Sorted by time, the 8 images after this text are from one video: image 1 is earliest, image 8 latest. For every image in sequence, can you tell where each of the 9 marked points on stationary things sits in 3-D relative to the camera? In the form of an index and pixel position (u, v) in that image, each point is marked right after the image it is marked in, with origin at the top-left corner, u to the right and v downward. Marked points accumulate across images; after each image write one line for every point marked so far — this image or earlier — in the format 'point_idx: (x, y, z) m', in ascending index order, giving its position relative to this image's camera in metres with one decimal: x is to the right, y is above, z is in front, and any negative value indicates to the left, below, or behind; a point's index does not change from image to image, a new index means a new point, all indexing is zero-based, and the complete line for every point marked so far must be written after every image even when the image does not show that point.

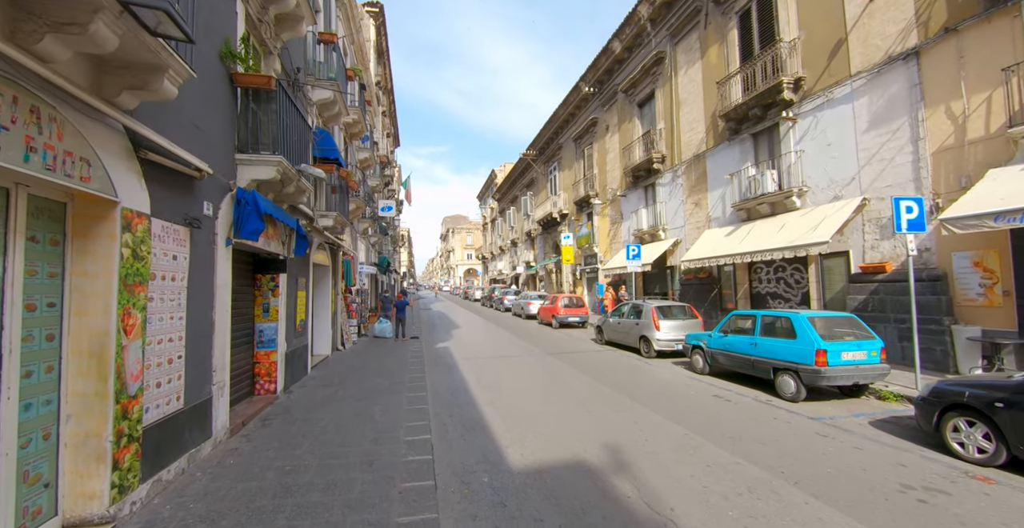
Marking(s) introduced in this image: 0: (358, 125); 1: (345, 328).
0: (-5.1, +4.6, +14.4) m
1: (-4.8, -1.9, +12.7) m
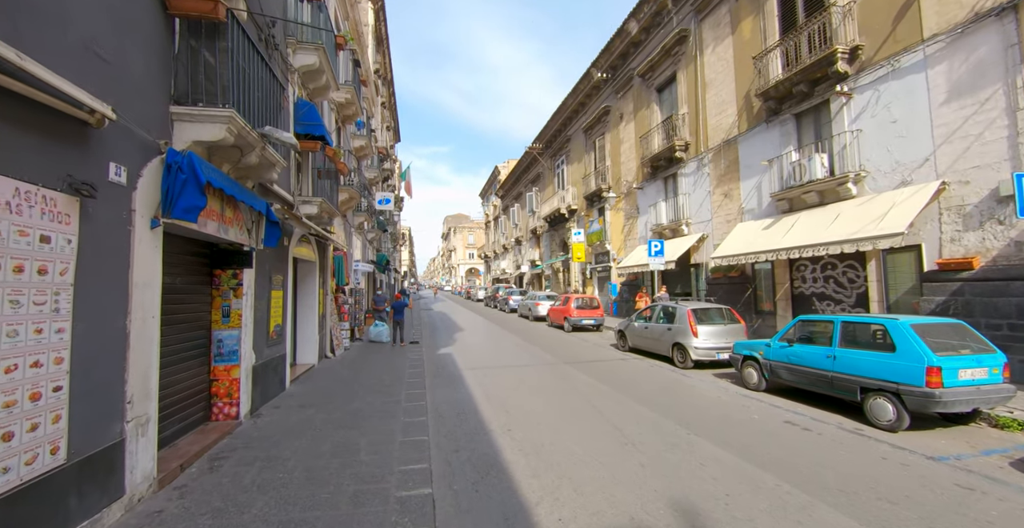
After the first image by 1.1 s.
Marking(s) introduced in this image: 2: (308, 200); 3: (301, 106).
0: (-4.8, +4.7, +13.0) m
1: (-4.5, -1.8, +11.2) m
2: (-3.8, +1.2, +8.2) m
3: (-4.1, +3.1, +8.5) m
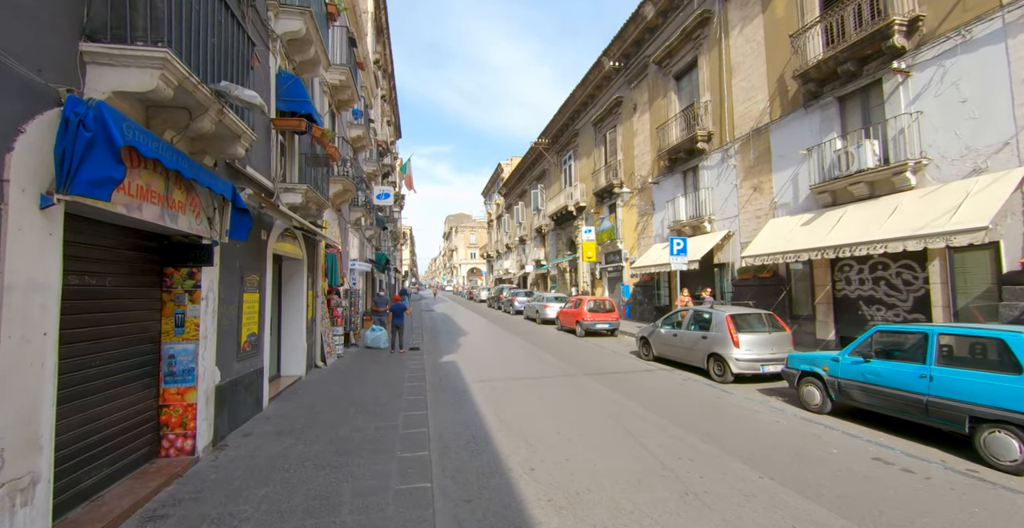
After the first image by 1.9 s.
0: (-4.5, +4.7, +11.8) m
1: (-4.2, -1.7, +10.1) m
2: (-3.5, +1.2, +7.0) m
3: (-3.8, +3.1, +7.3) m
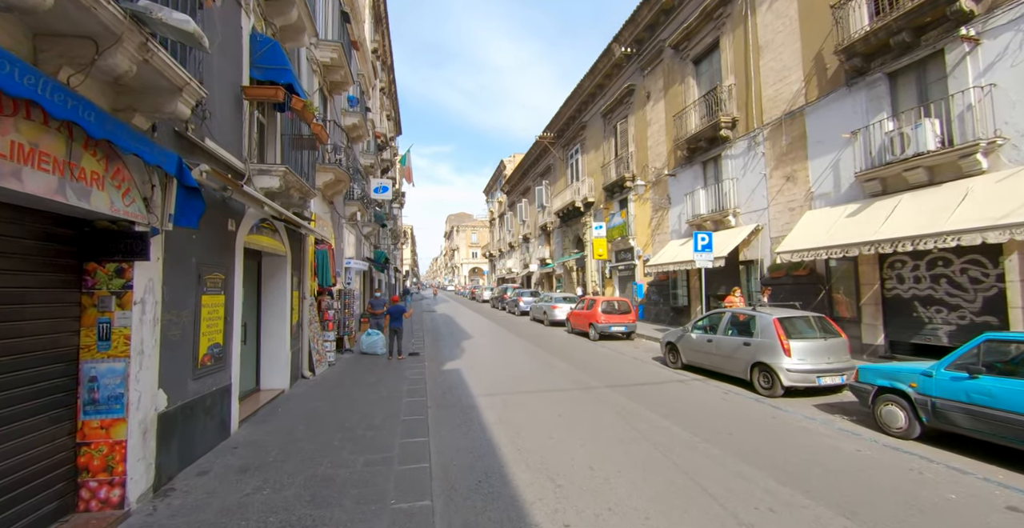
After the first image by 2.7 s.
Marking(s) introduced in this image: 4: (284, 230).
0: (-4.3, +4.7, +10.7) m
1: (-4.0, -1.7, +9.0) m
2: (-3.3, +1.3, +5.9) m
3: (-3.6, +3.1, +6.2) m
4: (-3.8, +0.6, +7.4) m
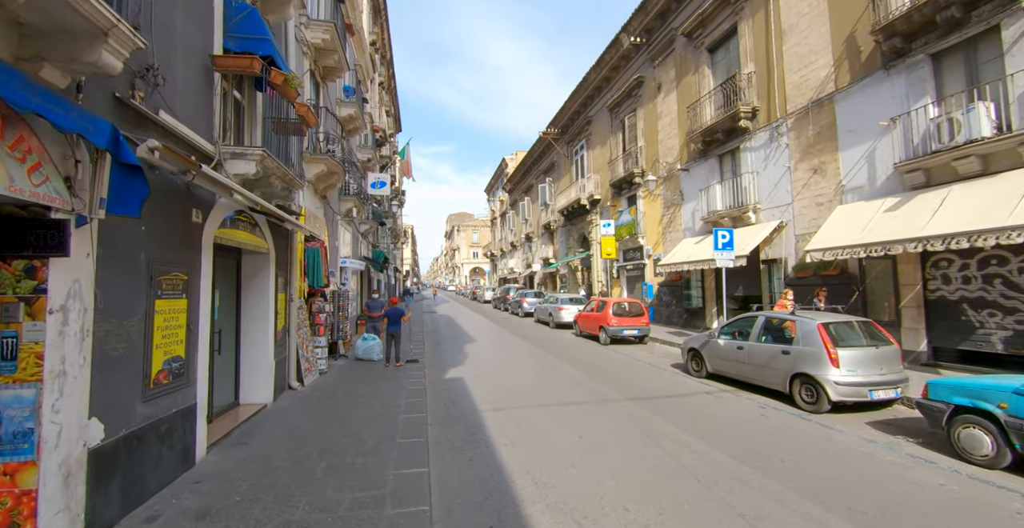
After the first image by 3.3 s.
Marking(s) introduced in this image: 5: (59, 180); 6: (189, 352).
0: (-4.1, +4.8, +9.9) m
1: (-3.8, -1.6, +8.2) m
2: (-3.2, +1.3, +5.1) m
3: (-3.4, +3.2, +5.4) m
4: (-3.7, +0.6, +6.6) m
5: (-2.9, +0.5, +2.8) m
6: (-3.3, -0.9, +4.4) m
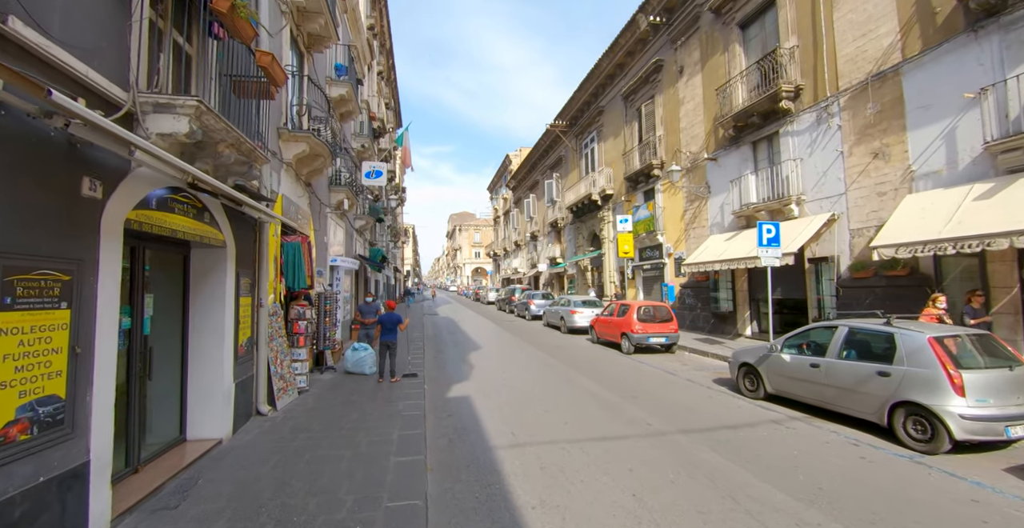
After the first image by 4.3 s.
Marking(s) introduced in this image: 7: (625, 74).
0: (-3.8, +4.8, +8.5) m
1: (-3.6, -1.6, +6.8) m
2: (-2.9, +1.3, +3.7) m
3: (-3.2, +3.2, +4.0) m
4: (-3.4, +0.6, +5.2) m
5: (-2.7, +0.6, +1.4) m
6: (-3.0, -0.9, +3.0) m
7: (+5.0, +8.5, +19.5) m
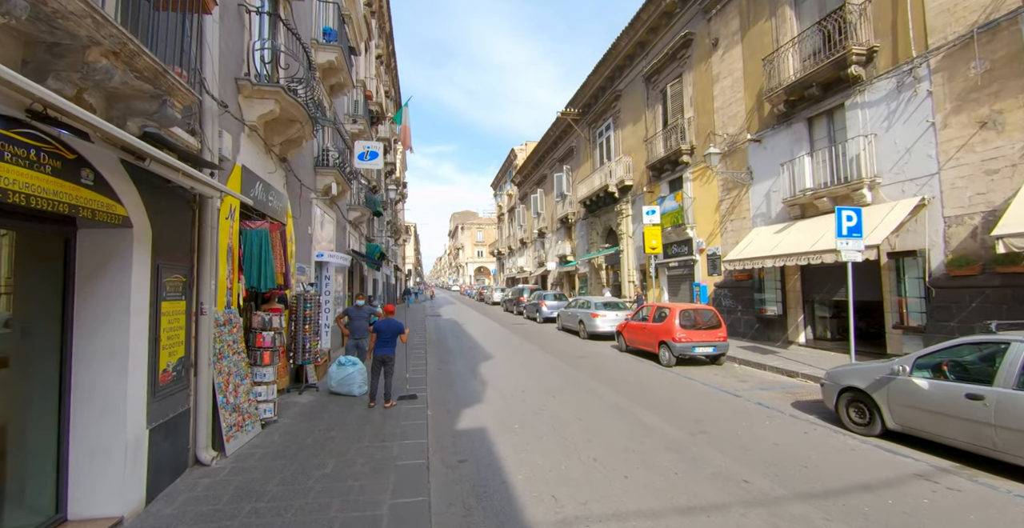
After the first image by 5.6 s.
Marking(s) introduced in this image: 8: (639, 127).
0: (-3.4, +4.9, +6.8) m
1: (-3.2, -1.5, +5.1) m
2: (-2.5, +1.4, +2.0) m
3: (-2.8, +3.3, +2.3) m
4: (-3.0, +0.7, +3.5) m
5: (-2.3, +0.7, -0.3) m
6: (-2.6, -0.8, +1.3) m
7: (+5.5, +8.6, +17.8) m
8: (+5.4, +5.8, +18.4) m
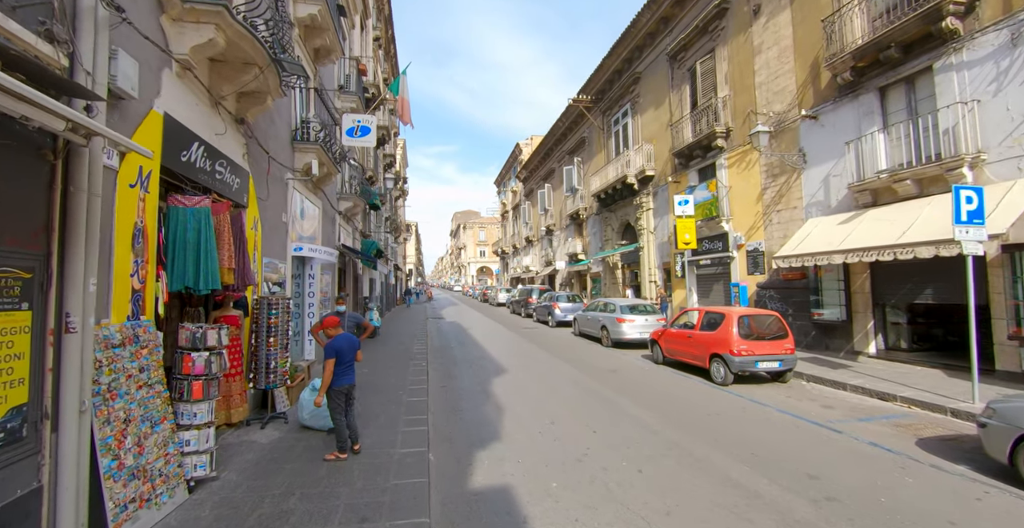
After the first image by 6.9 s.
0: (-3.1, +5.0, +5.2) m
1: (-2.8, -1.4, +3.4) m
2: (-2.2, +1.5, +0.3) m
3: (-2.4, +3.4, +0.7) m
4: (-2.7, +0.8, +1.8) m
5: (-2.0, +0.8, -2.0) m
6: (-2.3, -0.7, -0.4) m
7: (+5.8, +8.7, +16.1) m
8: (+5.8, +5.9, +16.7) m
